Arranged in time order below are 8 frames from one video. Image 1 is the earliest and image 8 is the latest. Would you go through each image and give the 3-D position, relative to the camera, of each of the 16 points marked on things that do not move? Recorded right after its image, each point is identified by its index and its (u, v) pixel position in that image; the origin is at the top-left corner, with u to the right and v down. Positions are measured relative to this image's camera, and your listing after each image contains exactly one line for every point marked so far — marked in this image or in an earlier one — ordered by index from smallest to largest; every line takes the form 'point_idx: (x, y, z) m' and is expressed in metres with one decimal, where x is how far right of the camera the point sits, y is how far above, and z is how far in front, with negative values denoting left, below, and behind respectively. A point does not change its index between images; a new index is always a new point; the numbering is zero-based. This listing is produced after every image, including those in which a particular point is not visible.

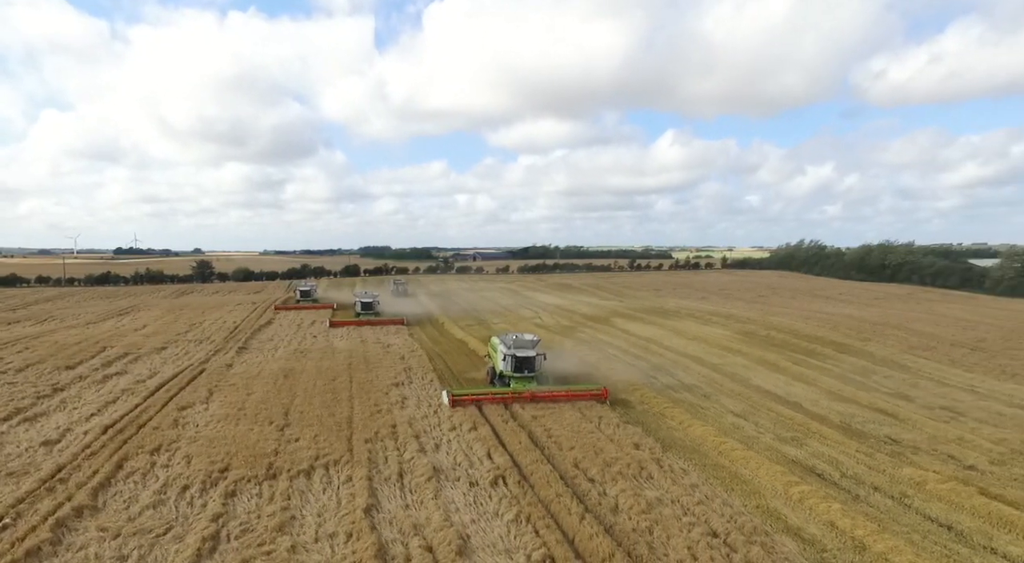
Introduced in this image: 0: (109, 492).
0: (-6.8, -3.5, +11.6) m
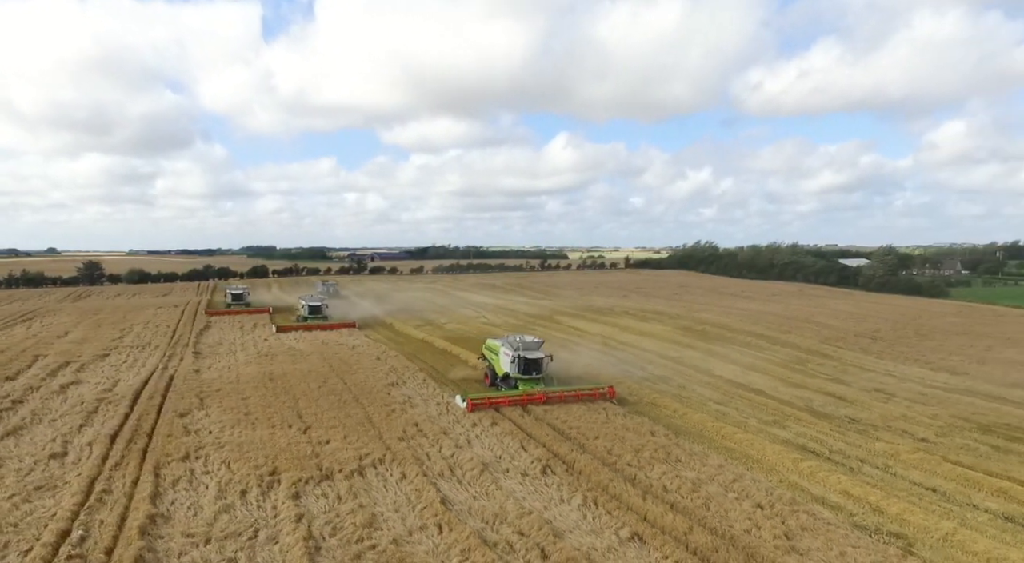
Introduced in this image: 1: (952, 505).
0: (-5.7, -3.5, +11.1) m
1: (+7.5, -4.0, +11.9) m
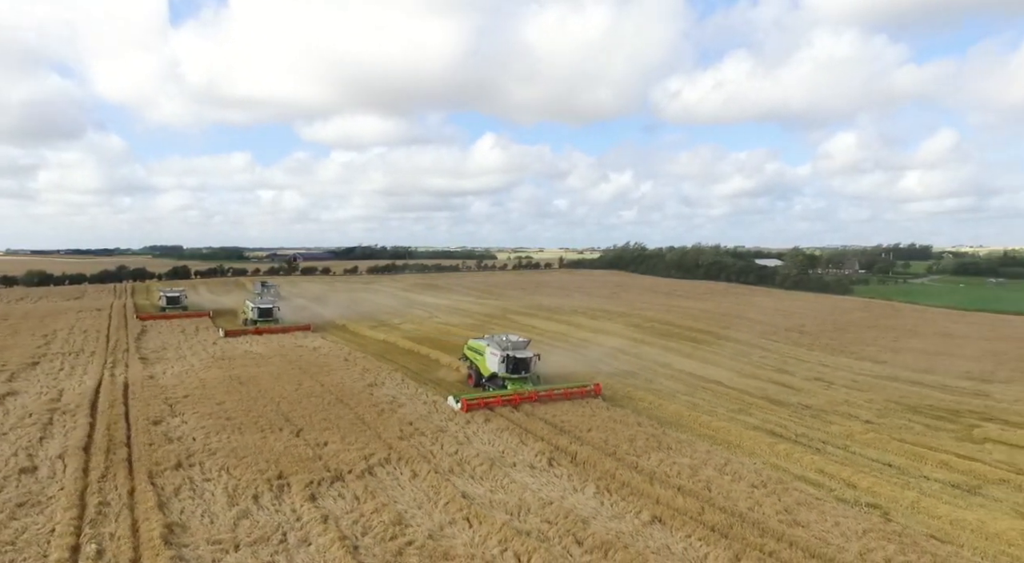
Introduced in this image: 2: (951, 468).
0: (-5.4, -3.5, +10.8) m
1: (+7.7, -3.9, +13.1) m
2: (+9.2, -4.0, +13.9) m
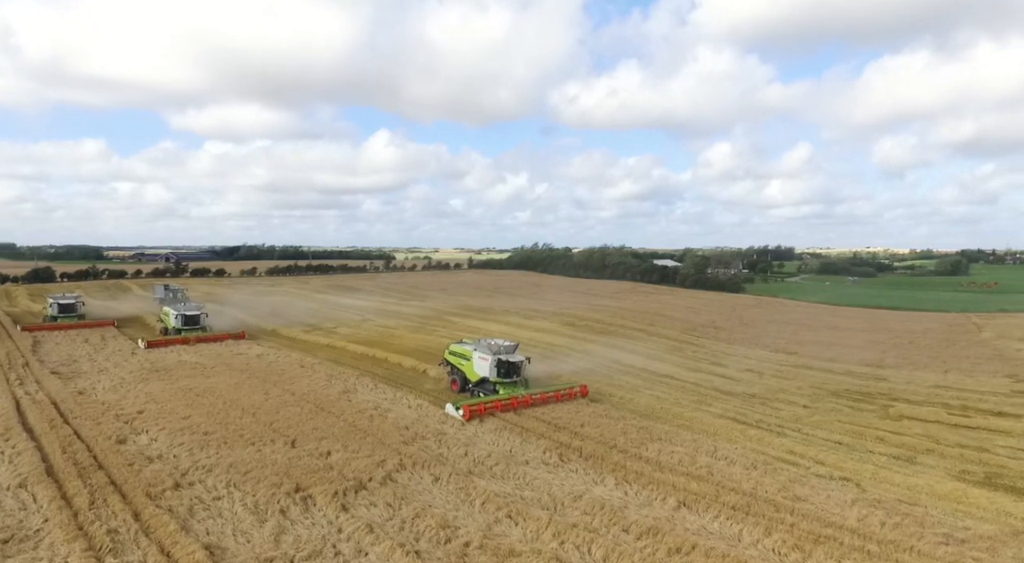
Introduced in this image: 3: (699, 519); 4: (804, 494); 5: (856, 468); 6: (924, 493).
0: (-4.7, -3.6, +10.3) m
1: (+7.8, -3.9, +14.8) m
2: (+9.1, -3.9, +15.8) m
3: (+3.0, -3.9, +10.7) m
4: (+5.3, -3.9, +11.8) m
5: (+7.2, -3.9, +13.6) m
6: (+7.7, -4.0, +12.2) m
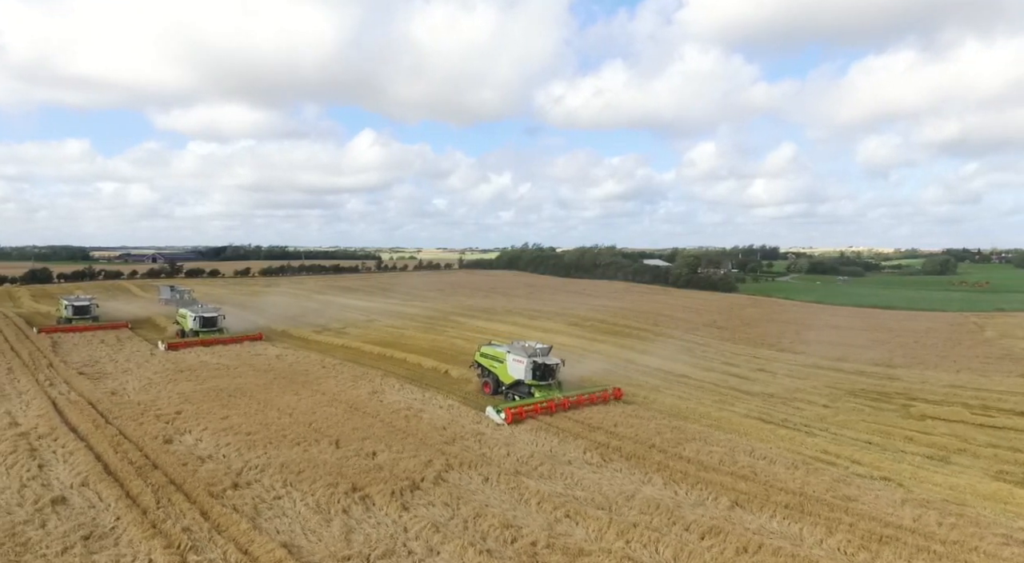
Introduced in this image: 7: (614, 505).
0: (-3.8, -3.7, +10.2) m
1: (+8.6, -3.9, +15.0) m
2: (+9.9, -4.0, +16.1) m
3: (+4.0, -3.9, +10.8) m
4: (+6.2, -3.9, +12.0) m
5: (+8.1, -4.0, +13.8) m
6: (+8.6, -4.0, +12.4) m
7: (+1.7, -3.8, +11.3) m
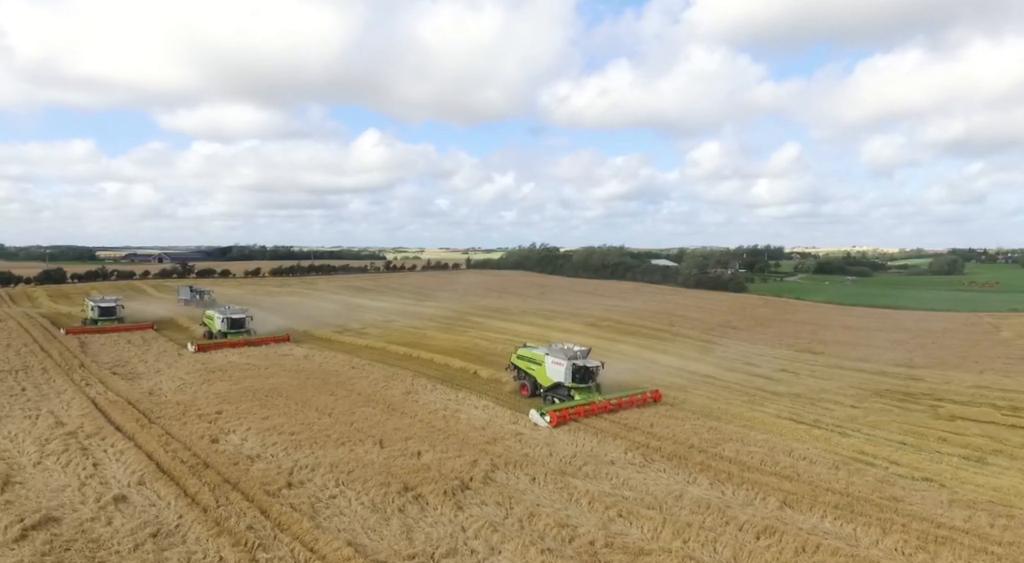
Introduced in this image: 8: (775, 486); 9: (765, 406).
0: (-2.9, -3.7, +10.3) m
1: (+9.5, -4.0, +15.1) m
2: (+10.8, -4.0, +16.1) m
3: (+4.9, -3.9, +10.9) m
4: (+7.1, -3.9, +12.1) m
5: (+9.0, -4.0, +13.9) m
6: (+9.5, -4.0, +12.5) m
7: (+2.6, -3.9, +11.4) m
8: (+4.9, -3.8, +12.3) m
9: (+7.4, -3.6, +19.2) m
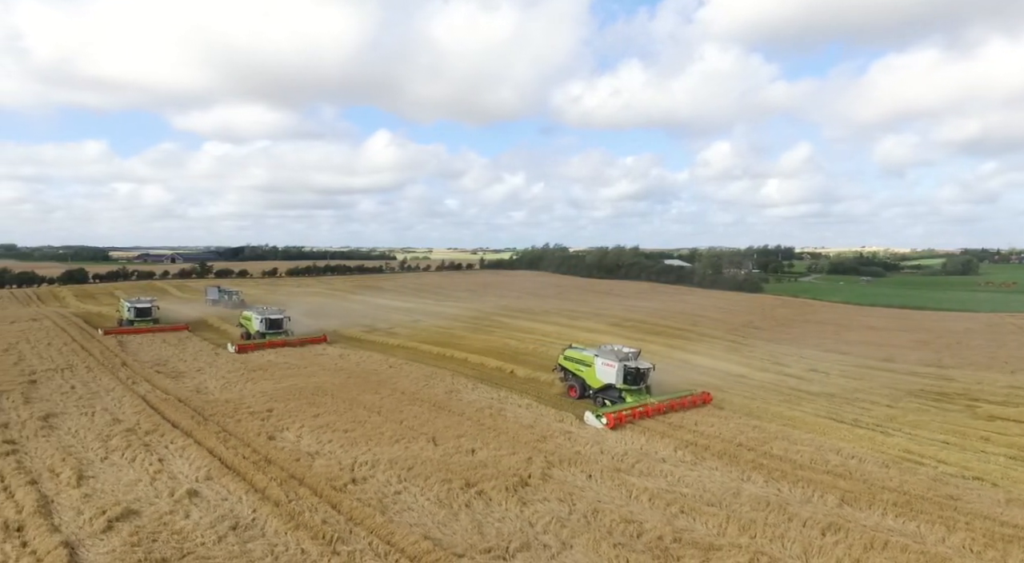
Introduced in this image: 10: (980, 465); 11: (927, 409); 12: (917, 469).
0: (-1.8, -3.7, +10.5) m
1: (+10.6, -4.0, +15.2) m
2: (+12.0, -4.0, +16.2) m
3: (+6.0, -3.9, +11.0) m
4: (+8.2, -3.9, +12.1) m
5: (+10.1, -4.0, +14.0) m
6: (+10.6, -4.0, +12.6) m
7: (+3.7, -3.8, +11.5) m
8: (+6.0, -3.8, +12.4) m
9: (+8.5, -3.6, +19.3) m
10: (+10.1, -4.0, +14.3) m
11: (+12.5, -3.9, +19.8) m
12: (+8.4, -3.9, +13.6) m
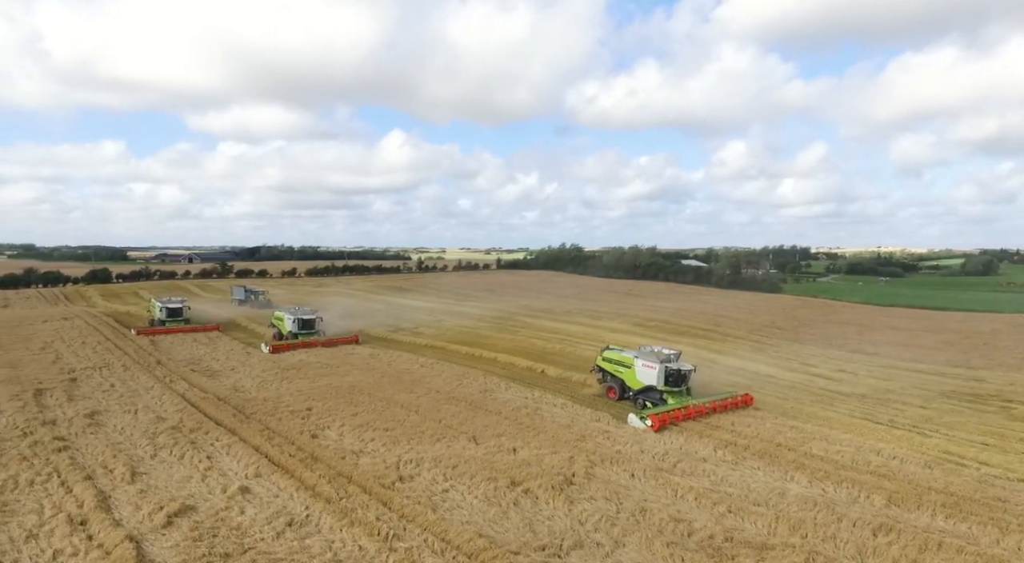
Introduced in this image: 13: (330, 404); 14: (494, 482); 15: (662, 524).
0: (-1.0, -3.7, +10.6) m
1: (+11.5, -4.0, +15.1) m
2: (+12.9, -4.0, +16.1) m
3: (+6.8, -3.9, +10.9) m
4: (+9.0, -3.9, +12.1) m
5: (+10.9, -4.0, +13.9) m
6: (+11.4, -4.1, +12.5) m
7: (+4.5, -3.9, +11.5) m
8: (+6.8, -3.8, +12.4) m
9: (+9.5, -3.7, +19.2) m
10: (+11.0, -4.0, +14.2) m
11: (+13.5, -3.9, +19.7) m
12: (+9.2, -3.9, +13.6) m
13: (-4.6, -3.1, +16.4) m
14: (-0.3, -3.6, +11.8) m
15: (+2.3, -3.9, +10.4) m
